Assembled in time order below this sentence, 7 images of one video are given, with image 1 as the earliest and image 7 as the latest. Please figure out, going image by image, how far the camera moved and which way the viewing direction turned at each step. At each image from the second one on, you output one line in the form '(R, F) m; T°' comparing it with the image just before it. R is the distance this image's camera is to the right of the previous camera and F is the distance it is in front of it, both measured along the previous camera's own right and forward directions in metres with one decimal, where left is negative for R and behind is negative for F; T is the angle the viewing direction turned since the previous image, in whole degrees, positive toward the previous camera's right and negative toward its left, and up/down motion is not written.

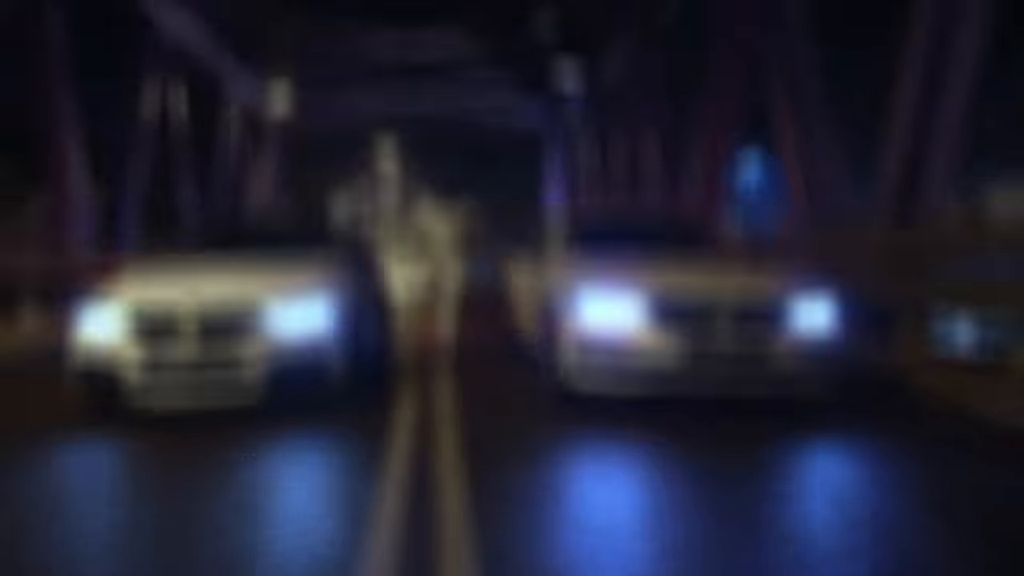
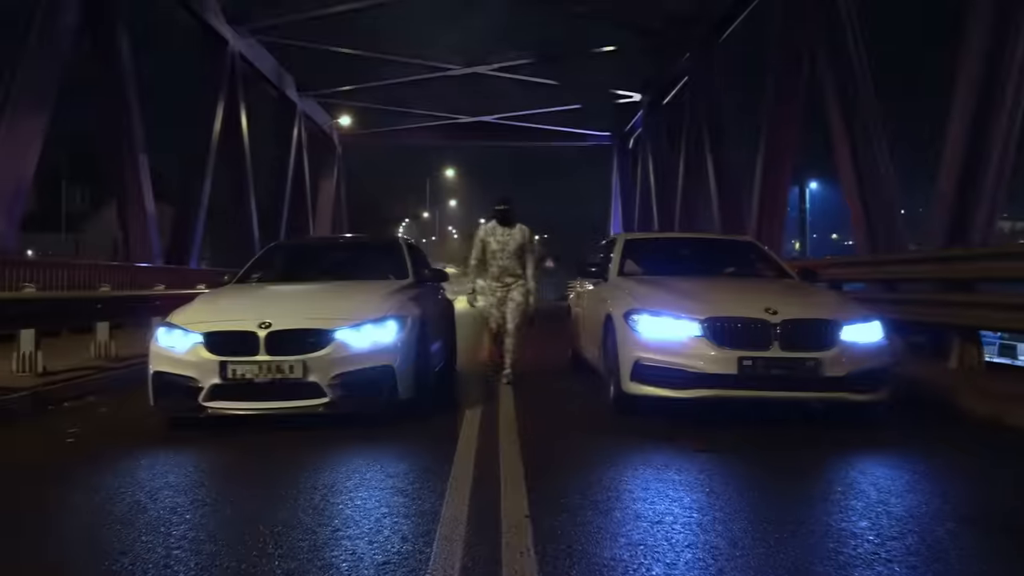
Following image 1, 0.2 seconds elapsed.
(0.0, -0.2) m; -4°
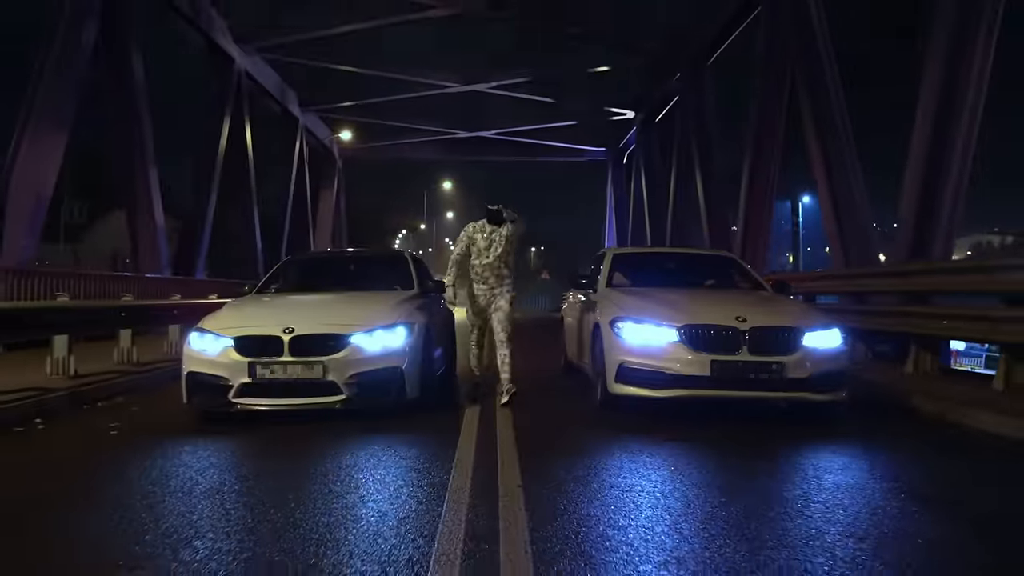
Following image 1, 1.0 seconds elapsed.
(0.0, -0.7) m; 0°
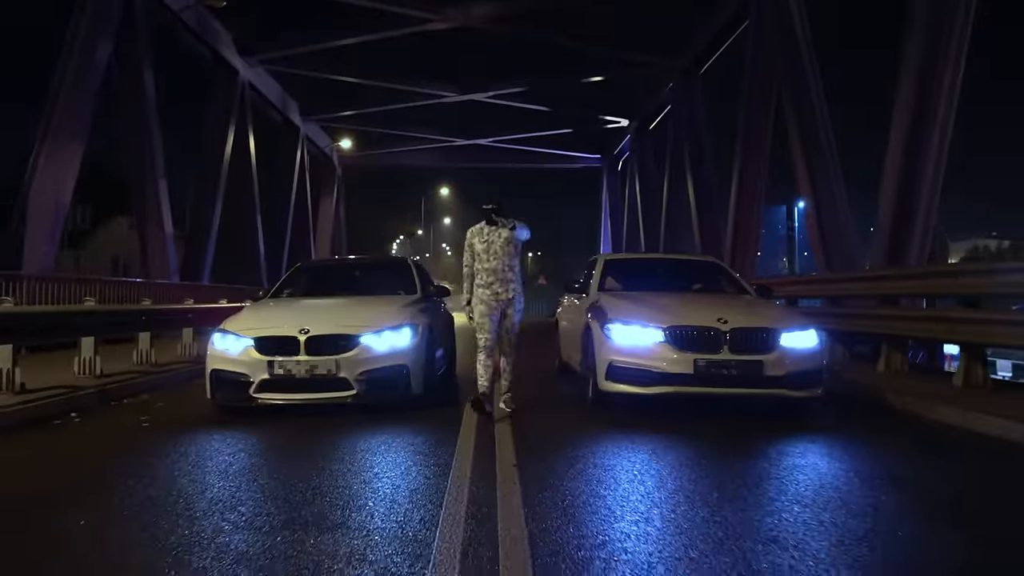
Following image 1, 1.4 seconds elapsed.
(0.0, -0.6) m; 0°
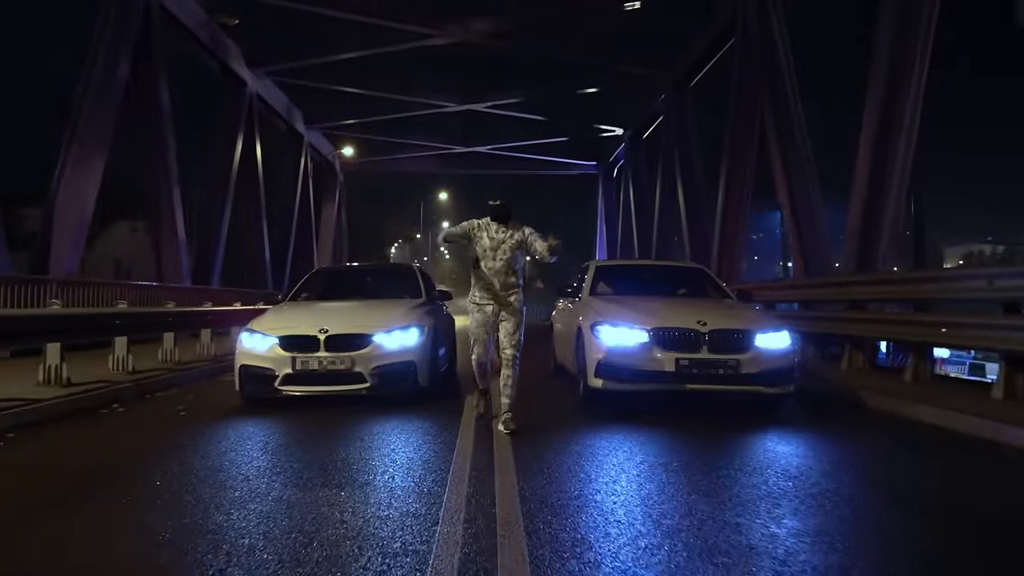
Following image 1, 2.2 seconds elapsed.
(0.0, -0.8) m; 0°
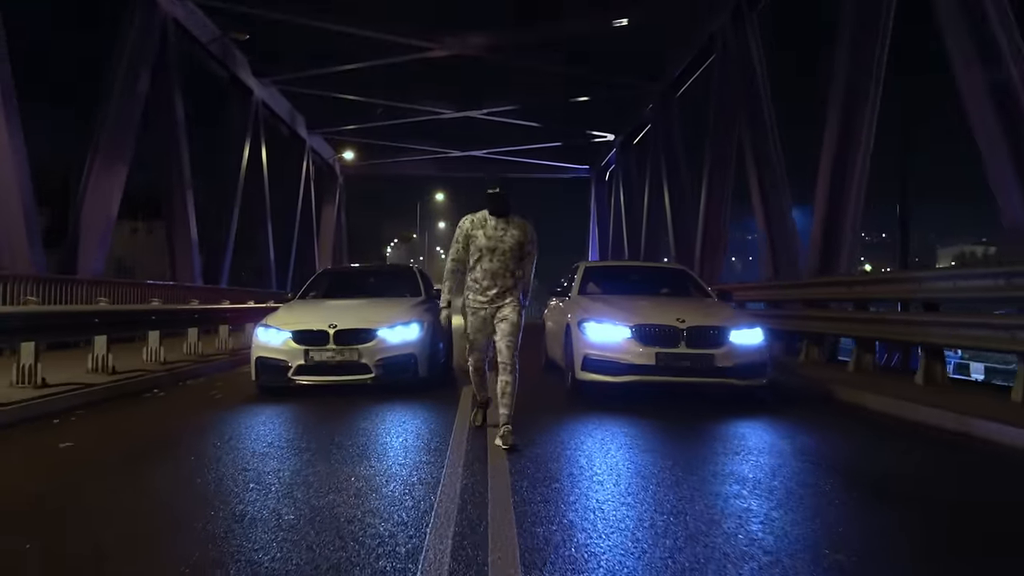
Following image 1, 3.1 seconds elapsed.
(0.0, -1.1) m; 0°
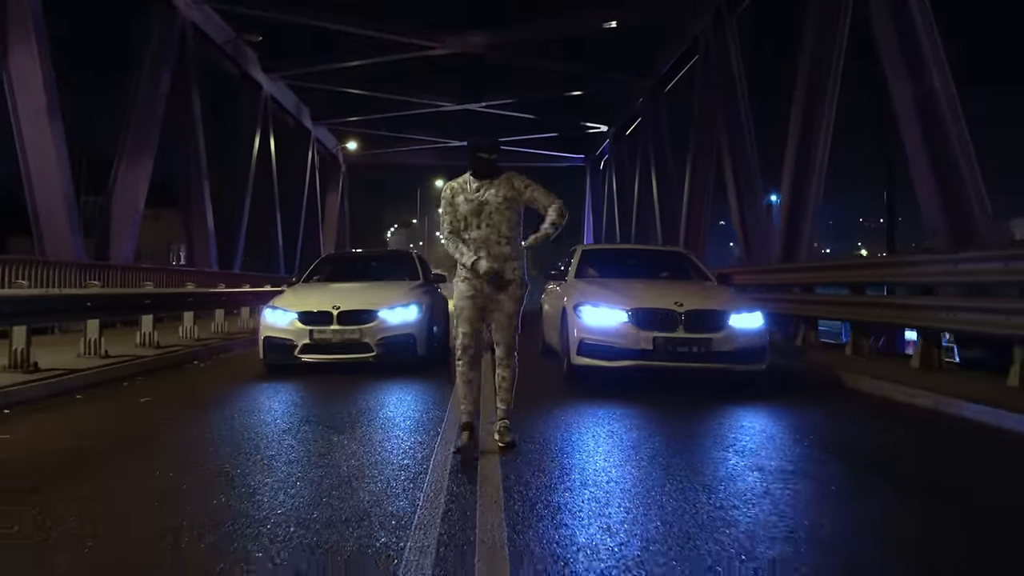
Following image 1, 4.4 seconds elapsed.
(+0.1, -1.4) m; 0°
